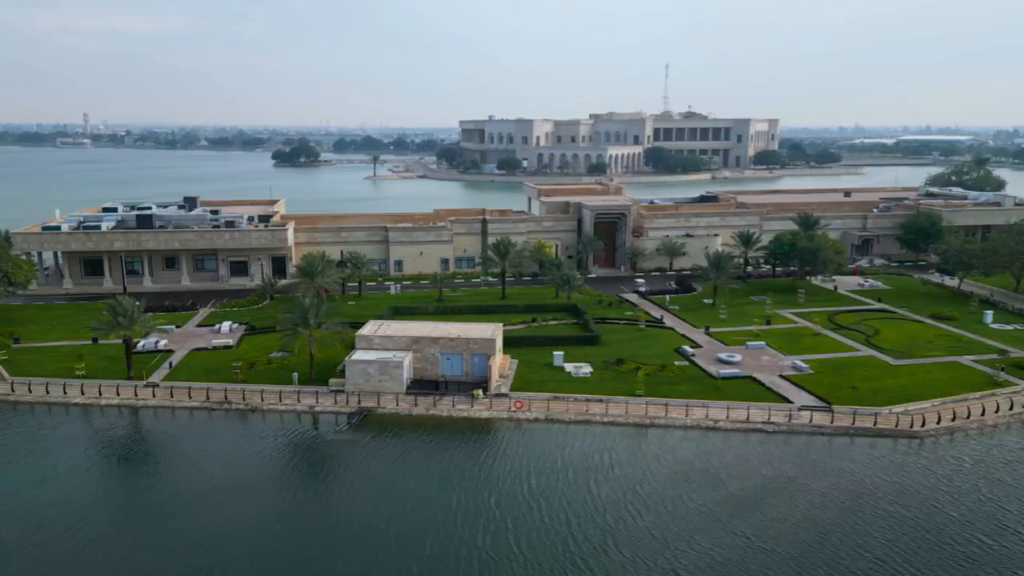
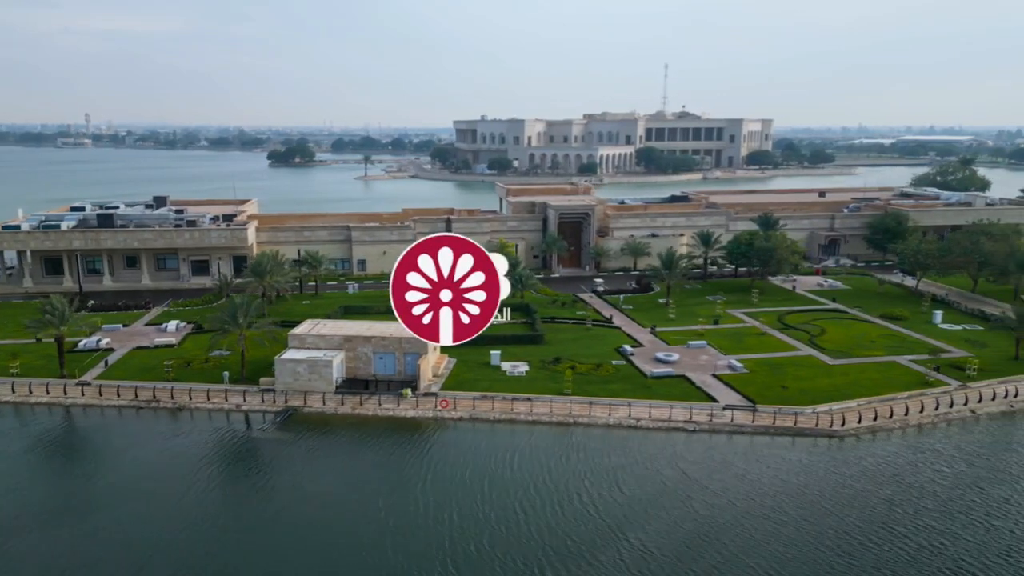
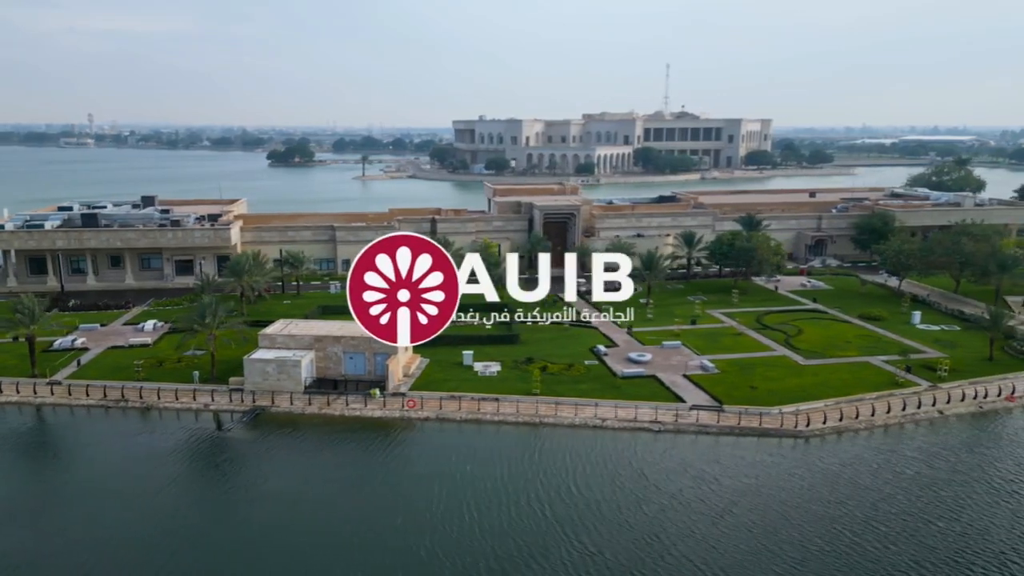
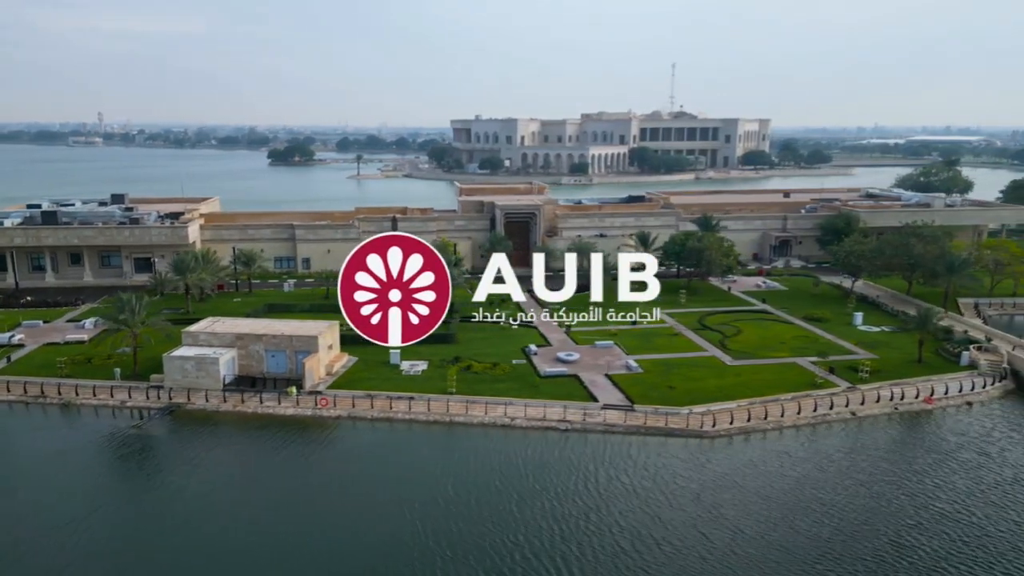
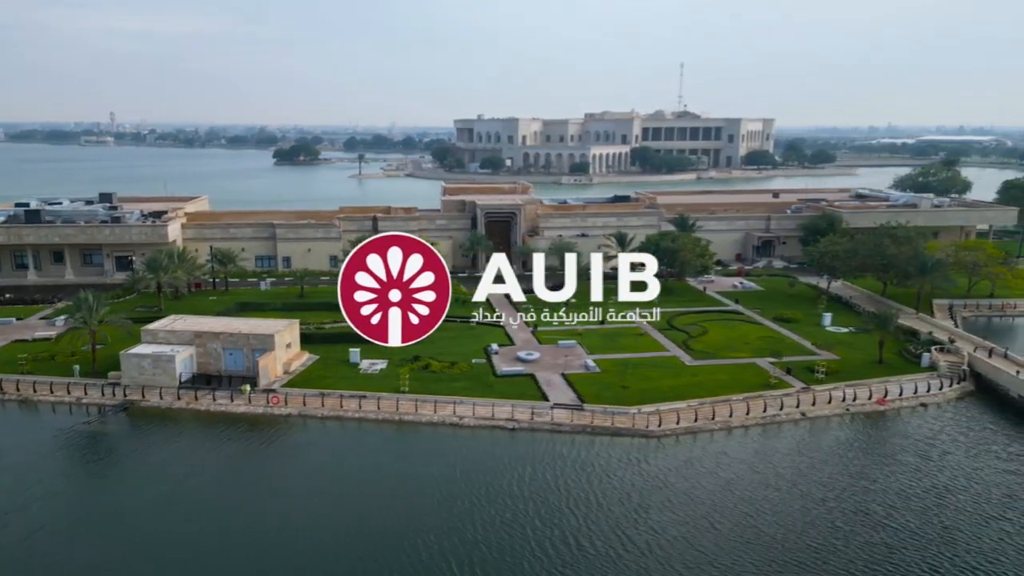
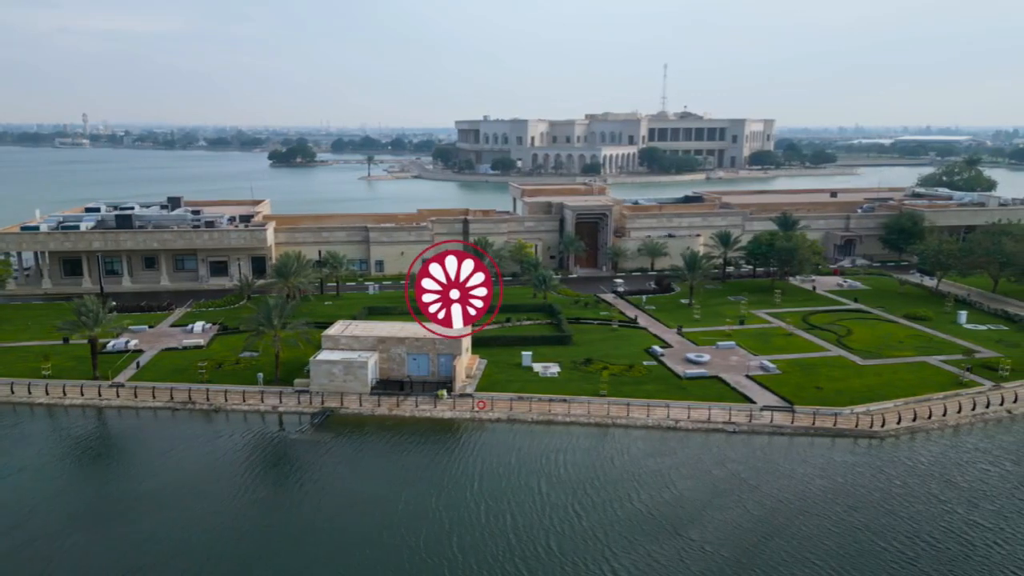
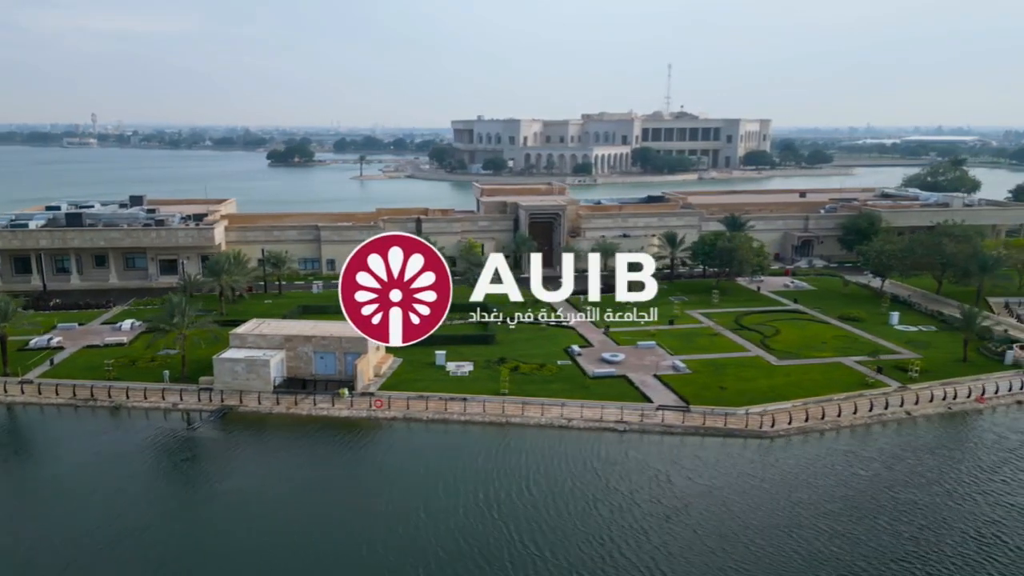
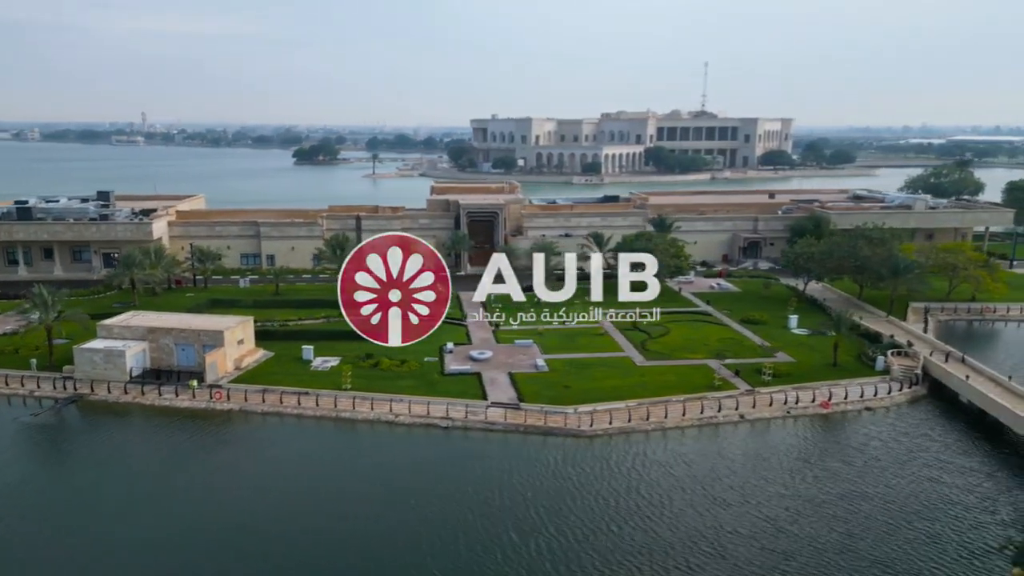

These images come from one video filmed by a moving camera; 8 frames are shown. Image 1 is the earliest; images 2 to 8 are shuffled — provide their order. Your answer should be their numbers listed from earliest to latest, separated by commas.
6, 2, 3, 7, 4, 5, 8
